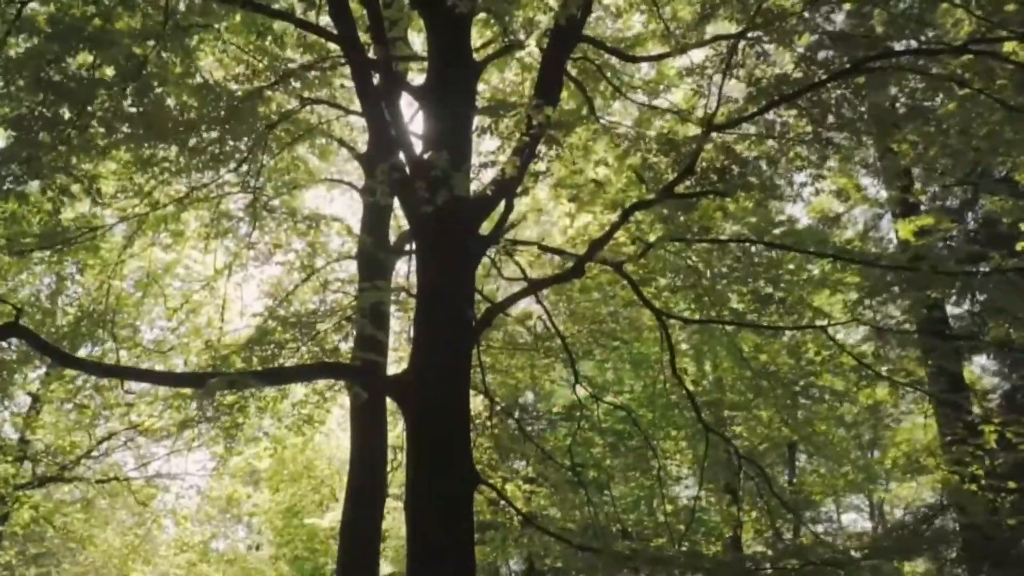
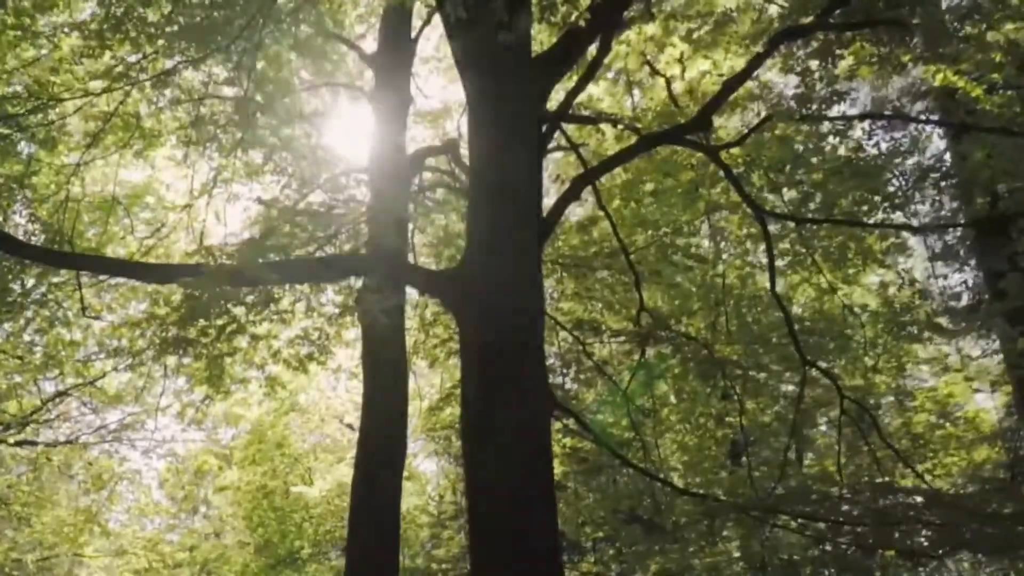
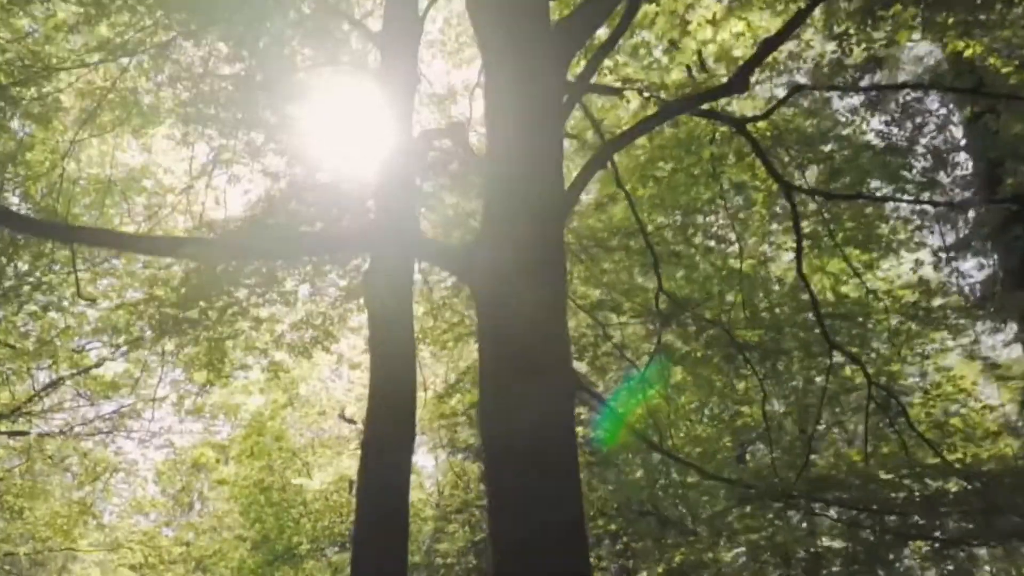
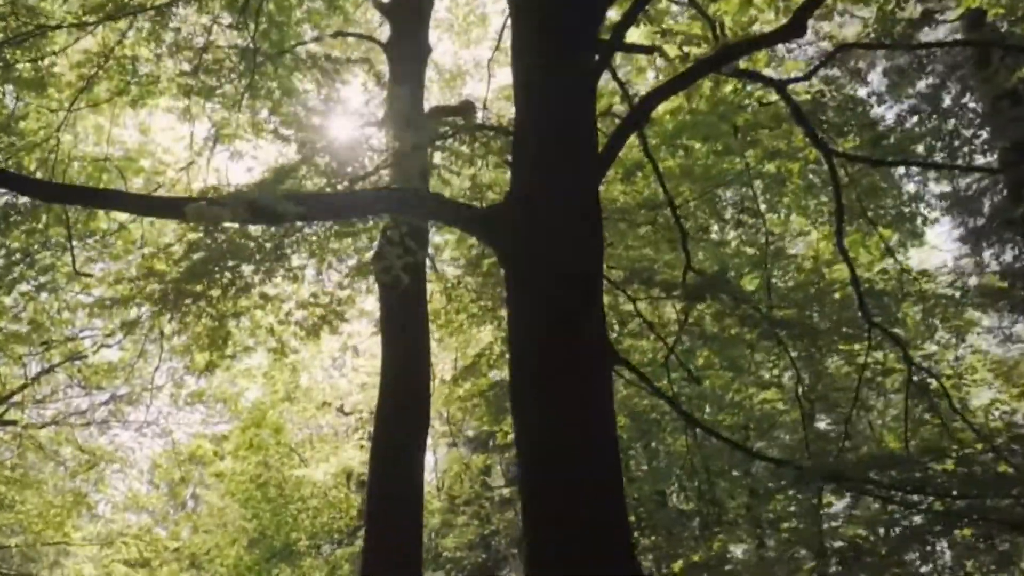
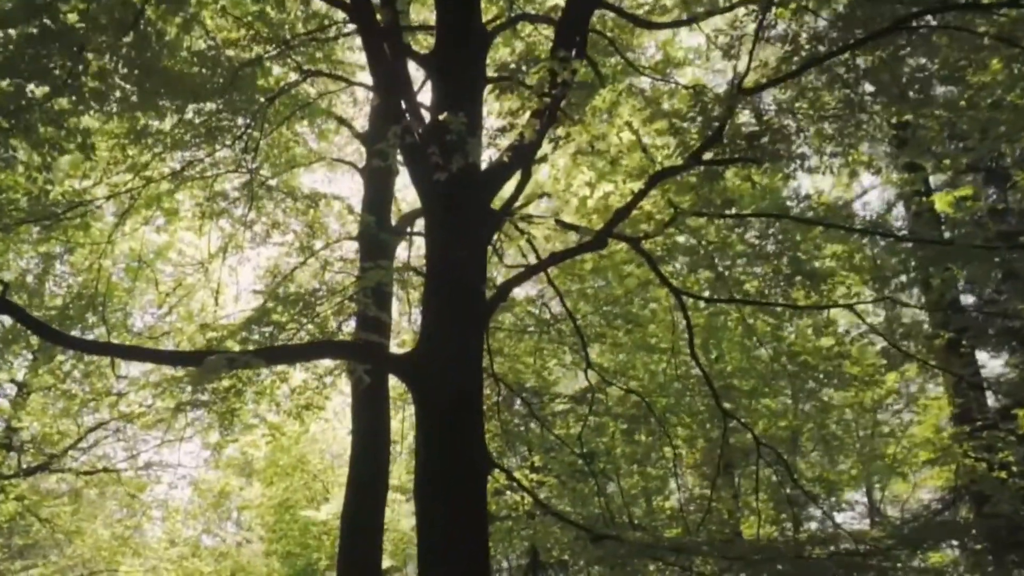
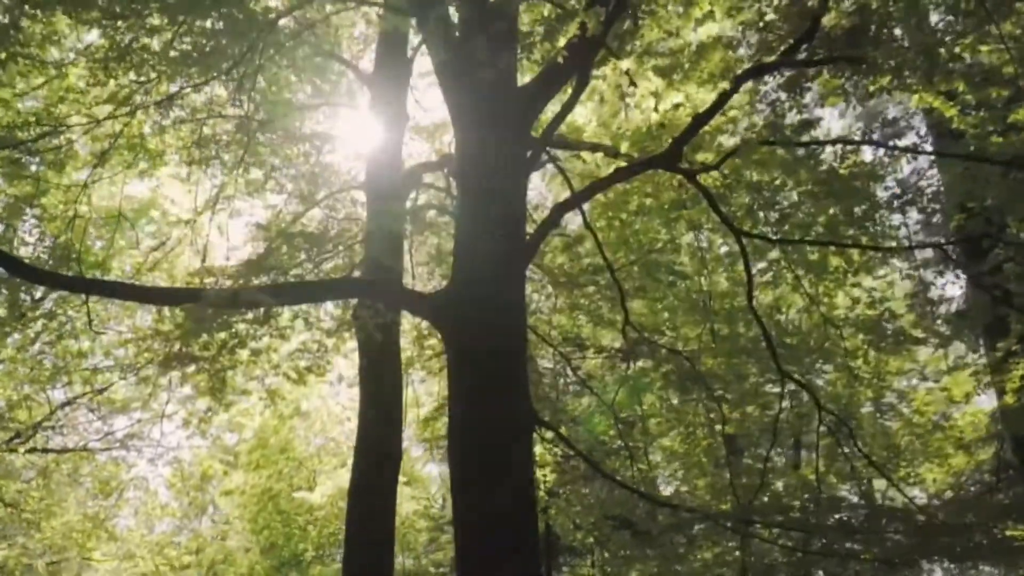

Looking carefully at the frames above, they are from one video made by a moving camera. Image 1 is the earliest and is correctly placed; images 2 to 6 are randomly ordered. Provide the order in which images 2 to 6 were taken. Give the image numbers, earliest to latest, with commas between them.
5, 6, 2, 3, 4
